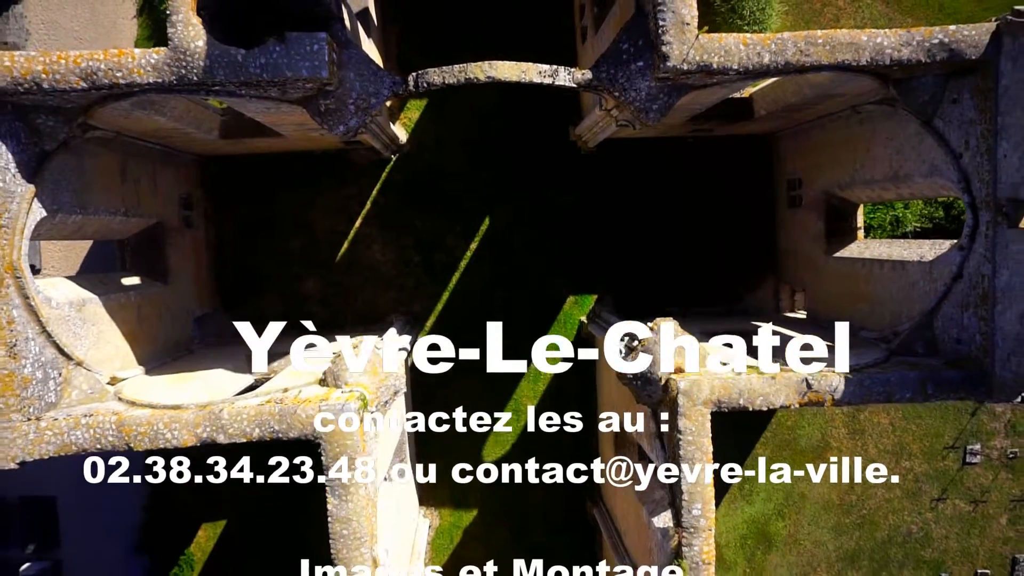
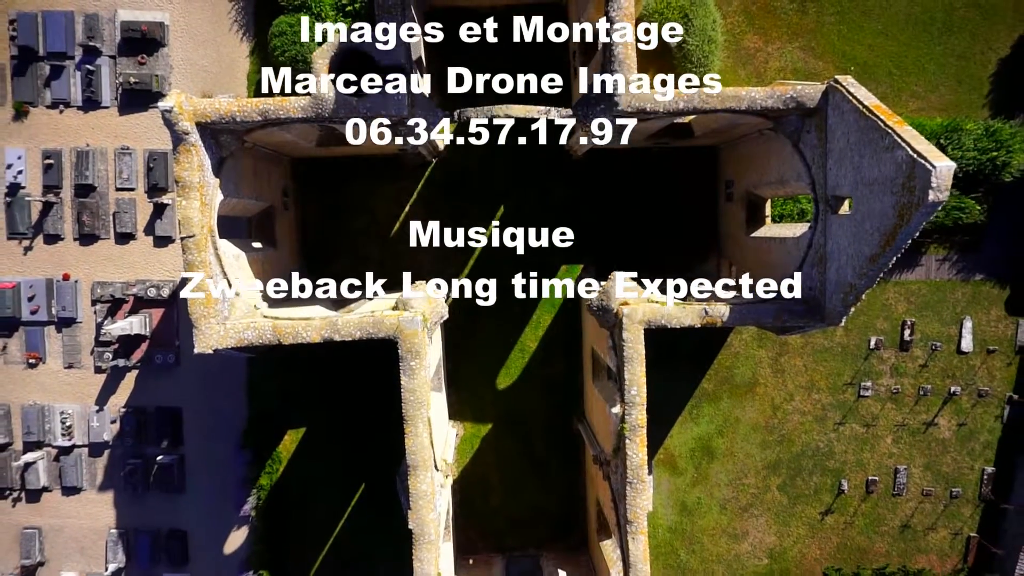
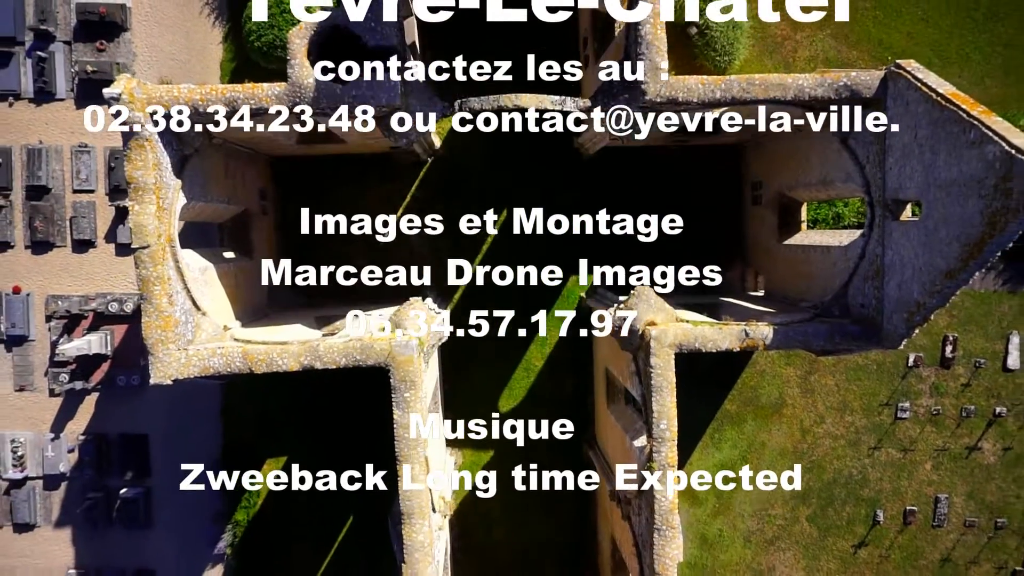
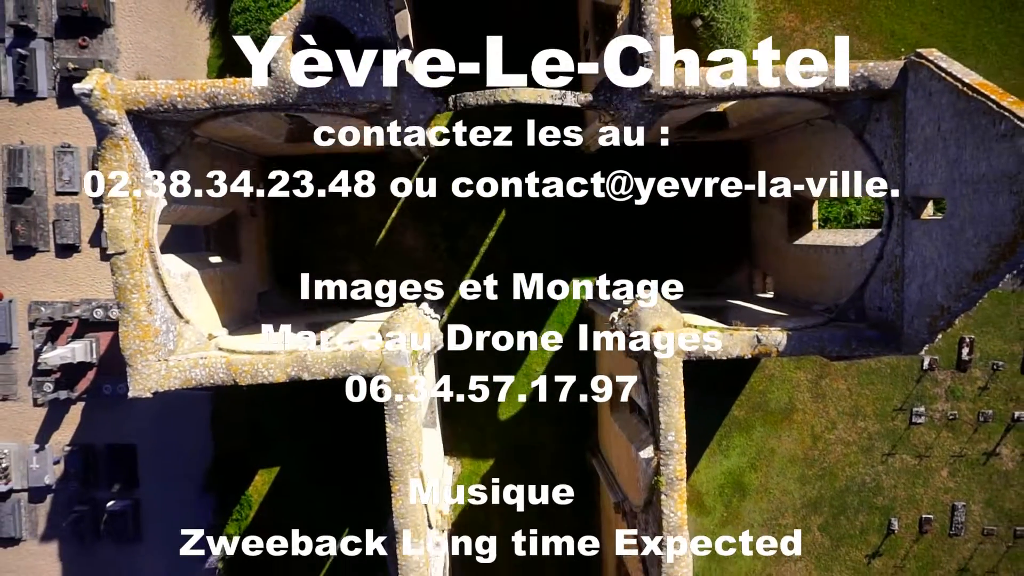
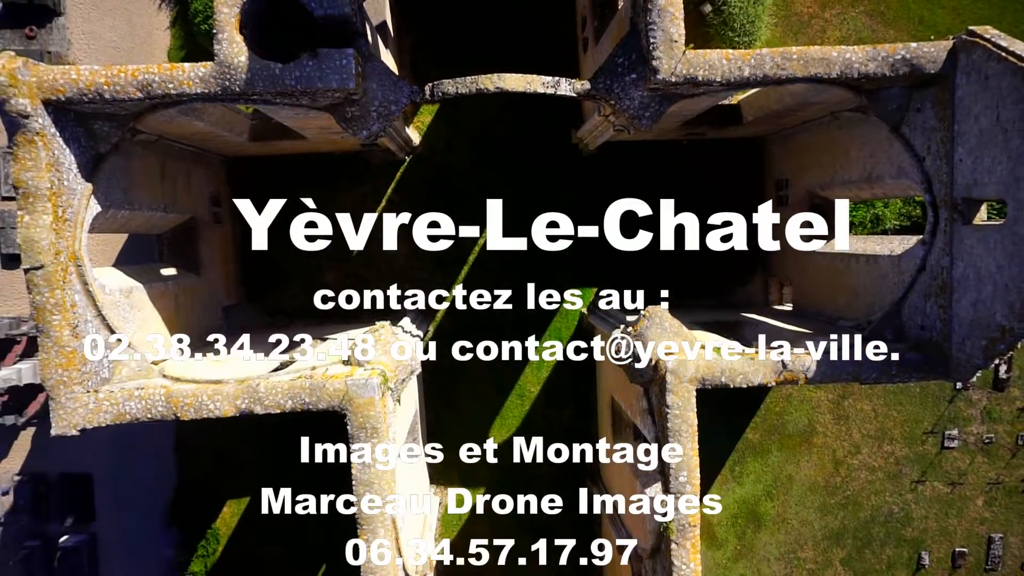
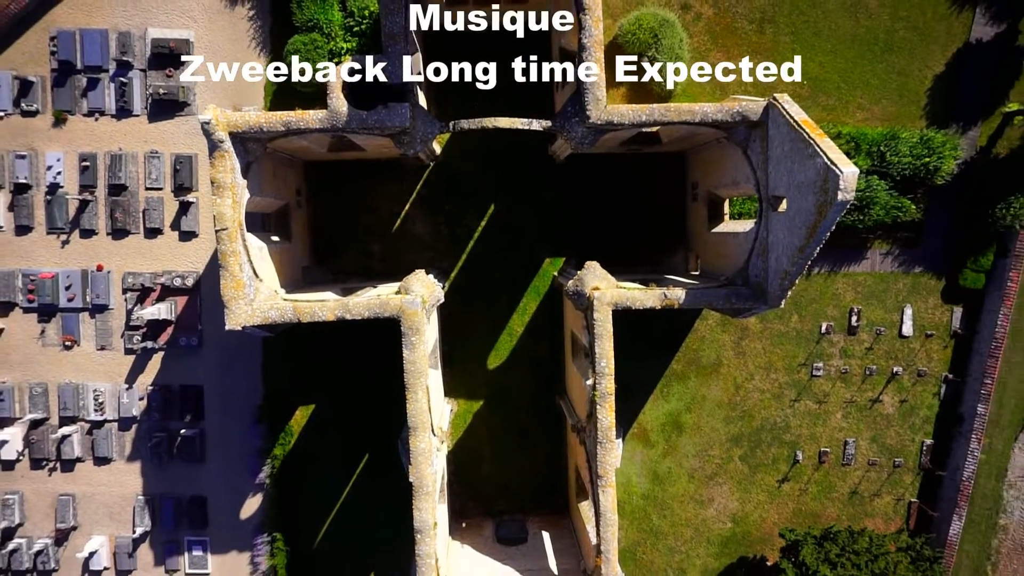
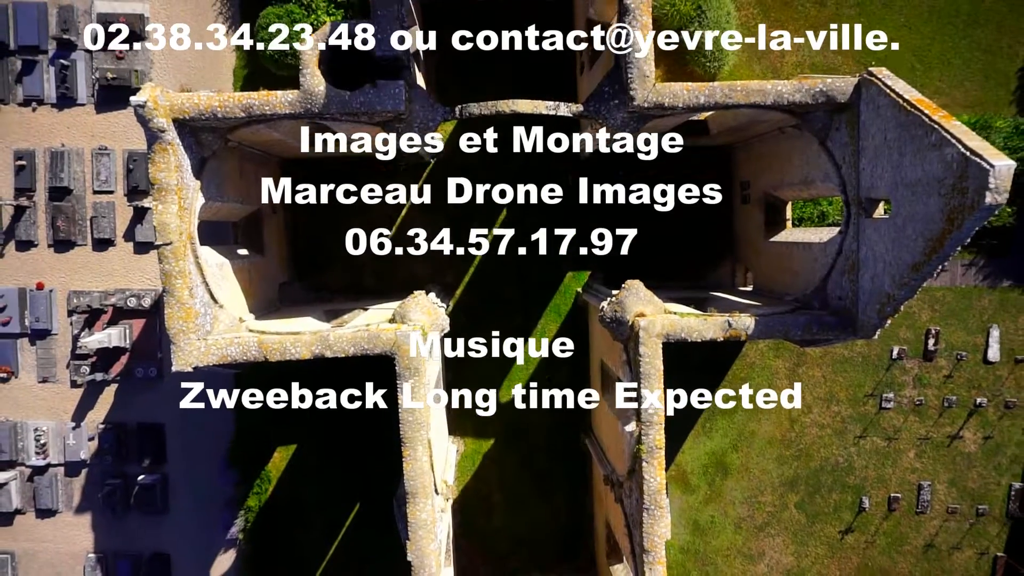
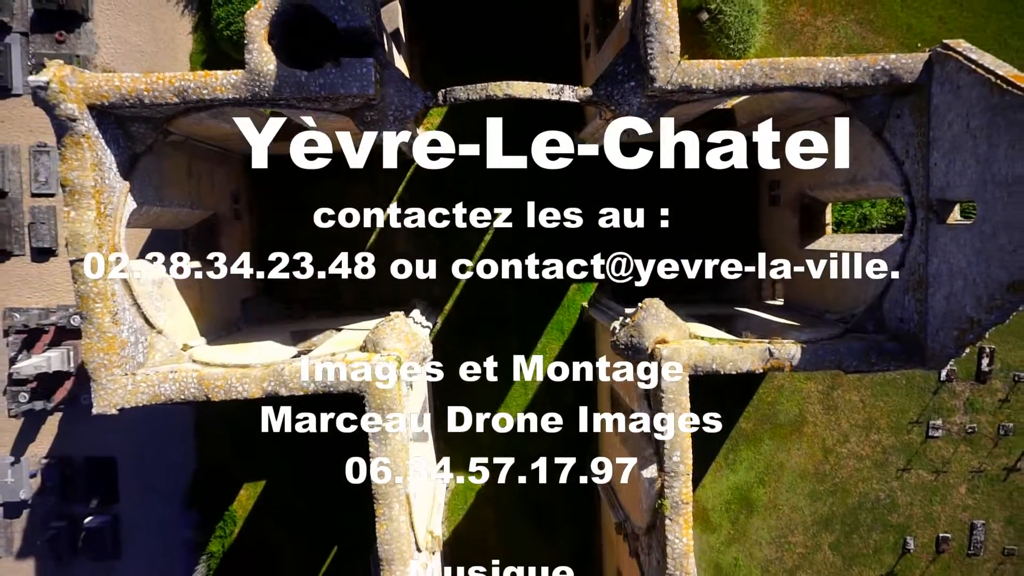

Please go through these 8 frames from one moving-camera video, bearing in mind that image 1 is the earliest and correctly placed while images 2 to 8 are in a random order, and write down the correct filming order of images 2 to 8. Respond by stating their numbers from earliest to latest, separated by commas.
5, 8, 4, 3, 7, 2, 6
